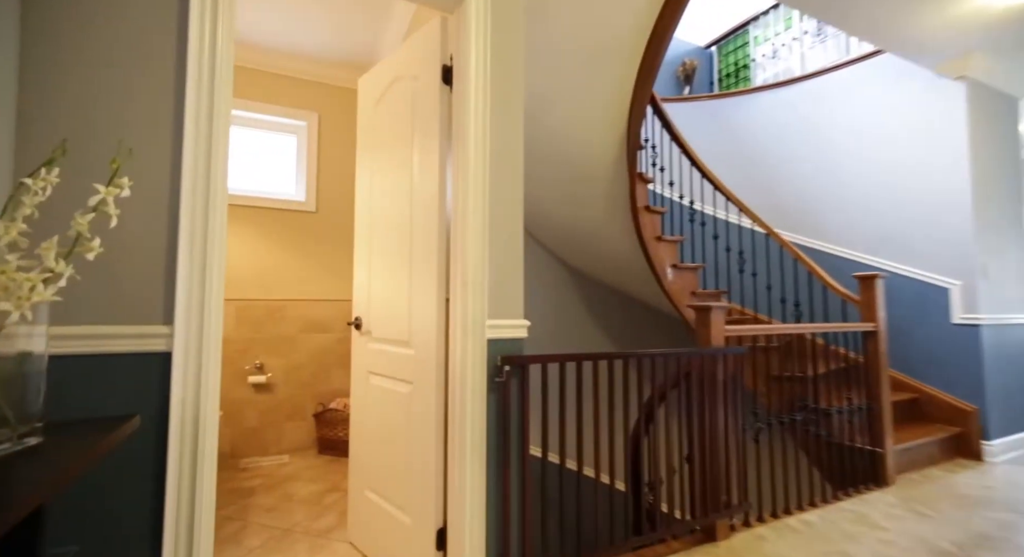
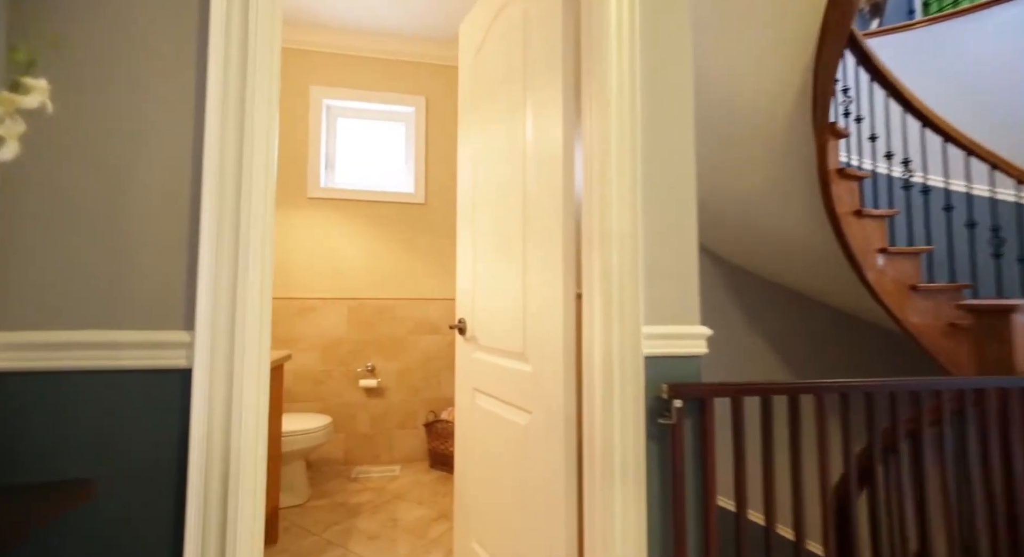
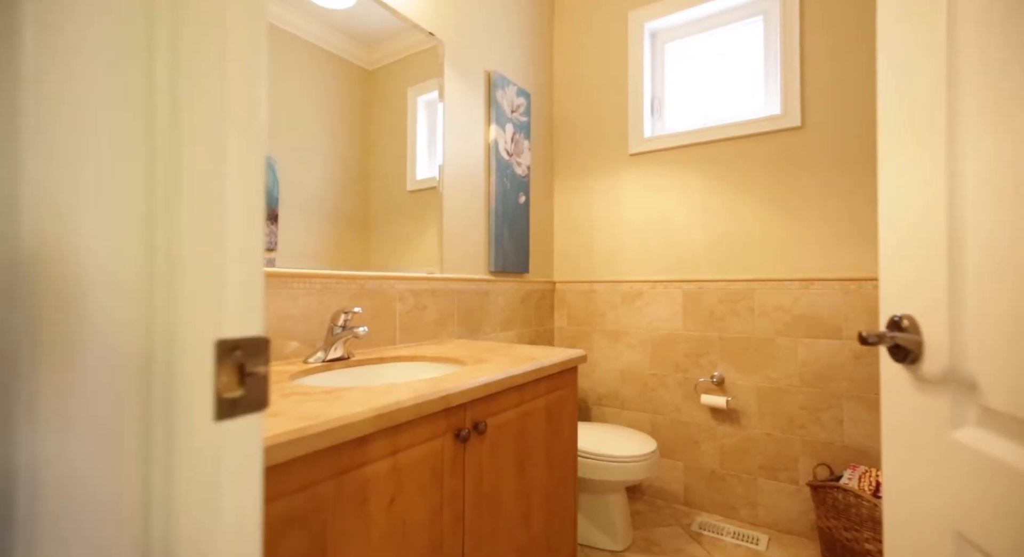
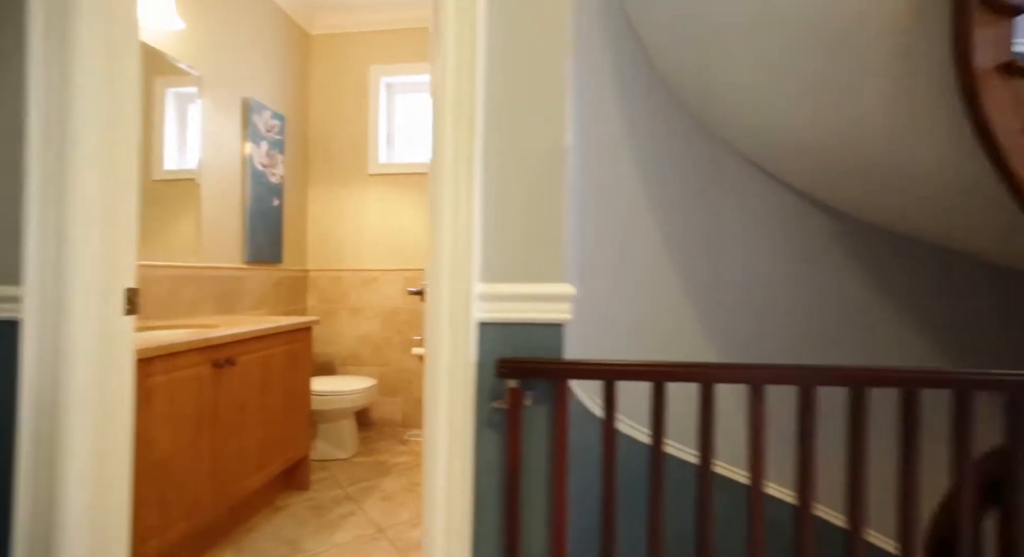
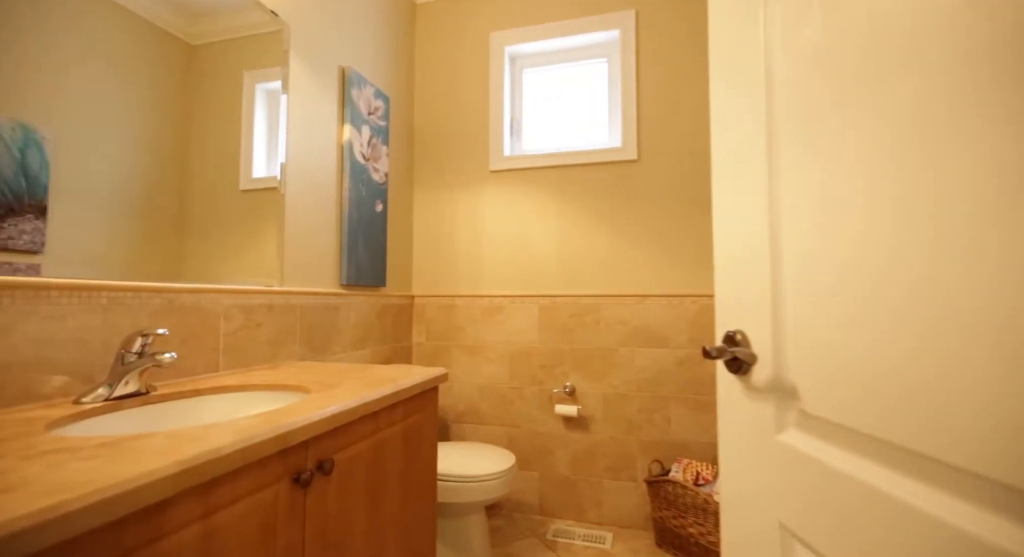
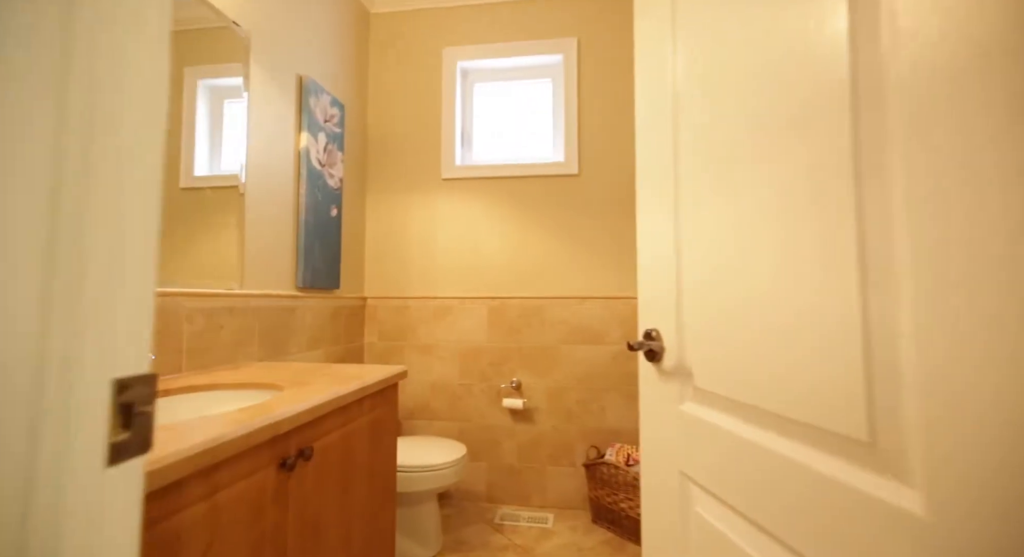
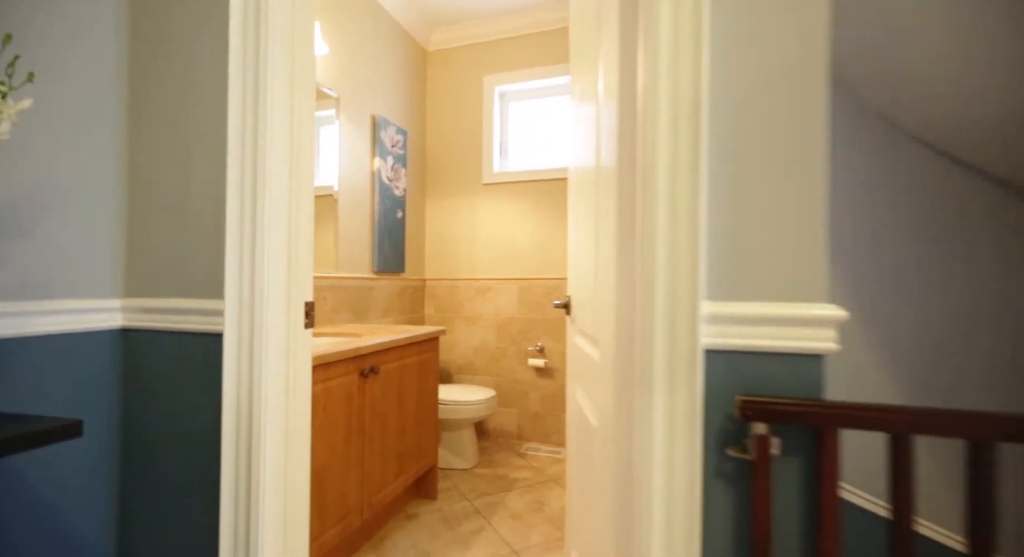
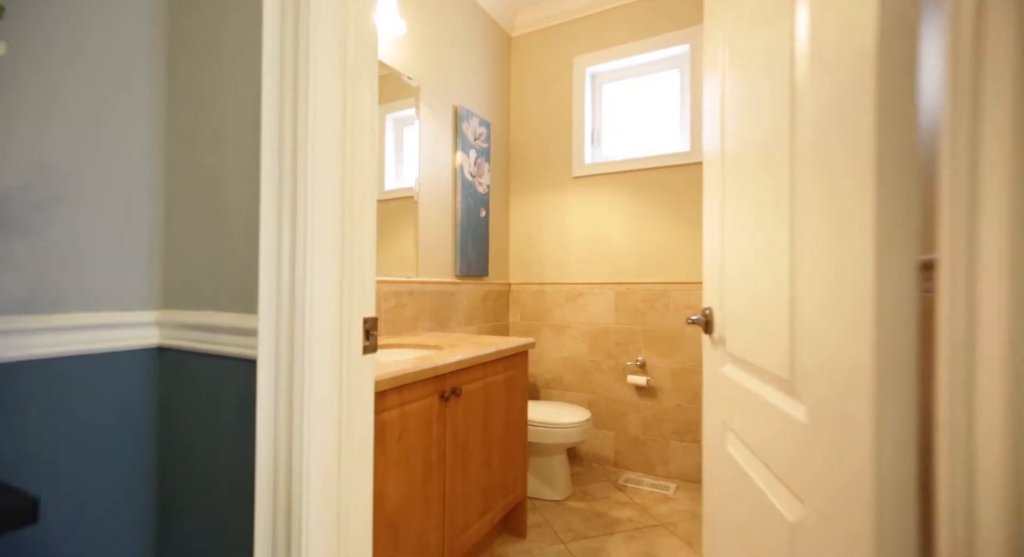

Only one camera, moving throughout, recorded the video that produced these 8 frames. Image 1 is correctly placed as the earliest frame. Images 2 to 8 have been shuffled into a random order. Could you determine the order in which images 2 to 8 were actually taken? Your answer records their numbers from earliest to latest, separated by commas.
2, 6, 5, 3, 8, 7, 4
